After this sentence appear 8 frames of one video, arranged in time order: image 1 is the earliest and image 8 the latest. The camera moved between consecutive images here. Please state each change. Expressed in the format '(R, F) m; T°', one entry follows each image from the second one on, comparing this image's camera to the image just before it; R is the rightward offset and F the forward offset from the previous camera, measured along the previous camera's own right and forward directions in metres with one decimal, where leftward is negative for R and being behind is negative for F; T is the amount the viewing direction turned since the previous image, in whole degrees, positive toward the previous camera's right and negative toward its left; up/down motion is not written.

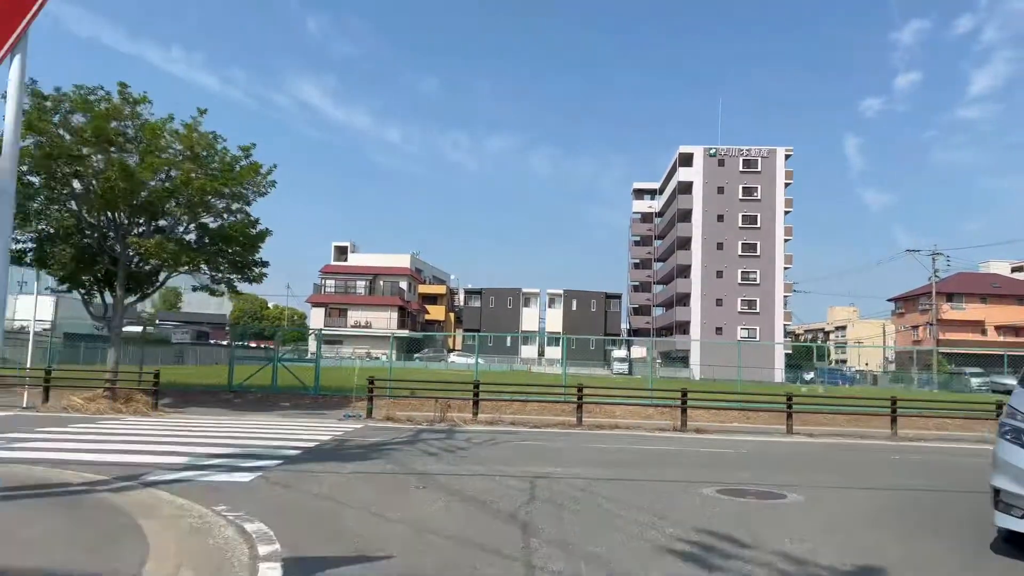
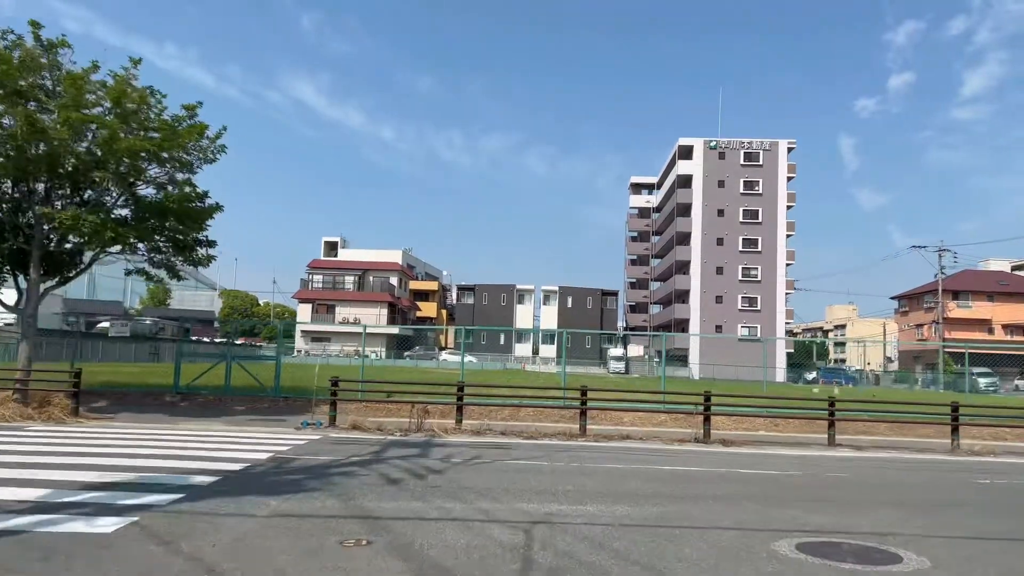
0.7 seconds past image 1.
(+0.1, +2.5) m; 0°
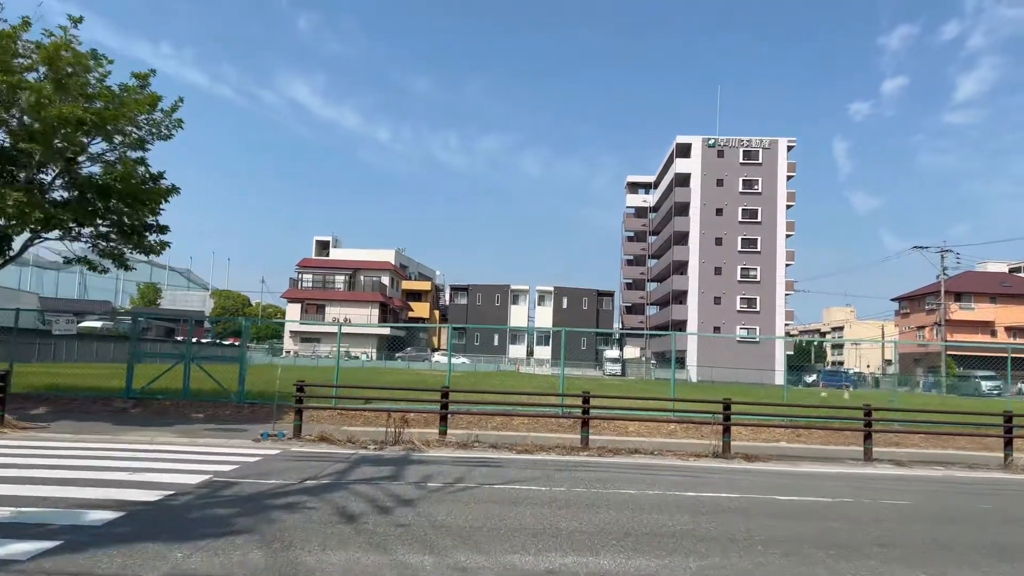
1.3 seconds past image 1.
(0.0, +1.7) m; 0°
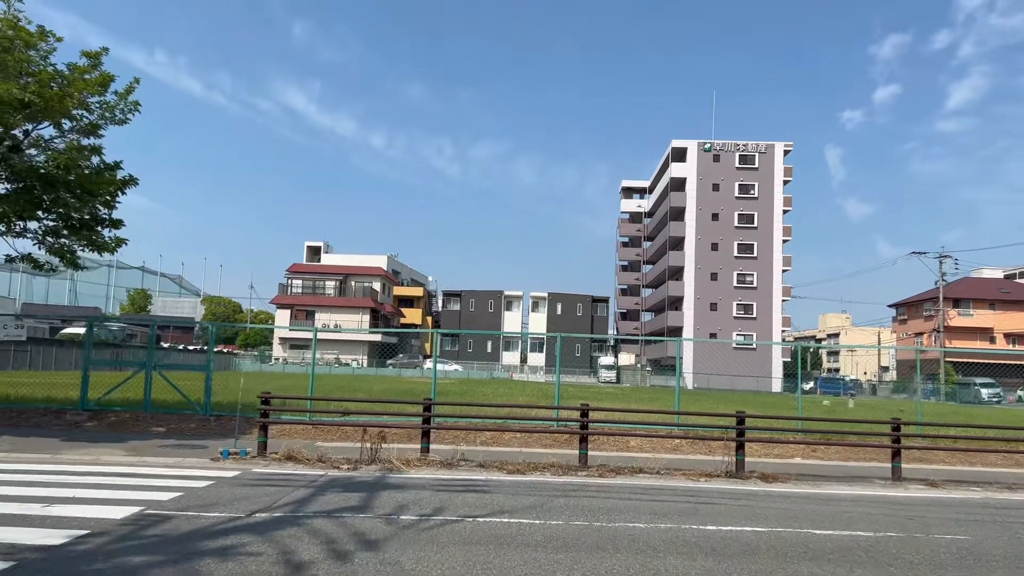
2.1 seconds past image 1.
(0.0, +1.2) m; 0°
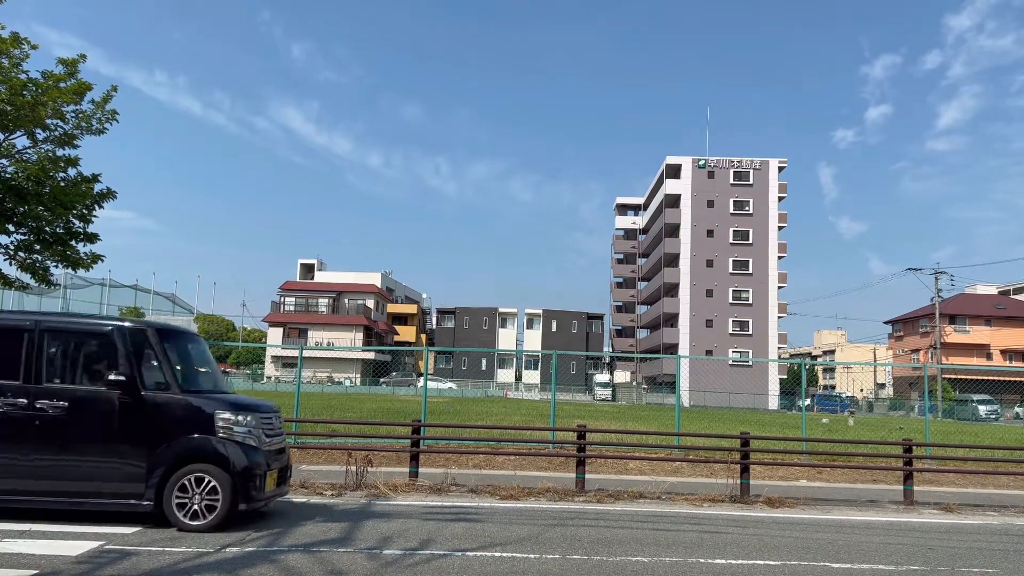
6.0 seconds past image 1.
(0.0, +0.5) m; 0°
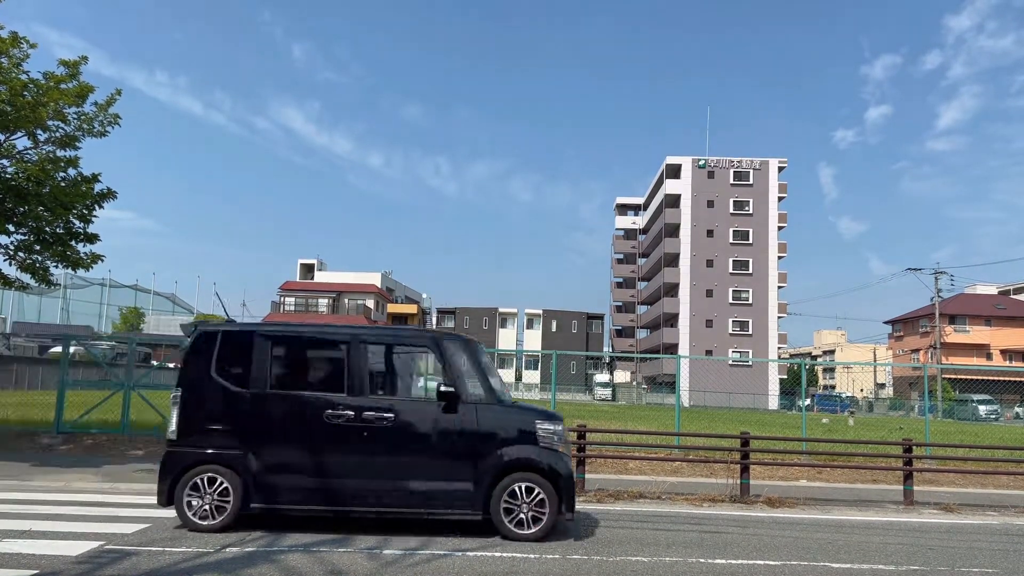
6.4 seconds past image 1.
(0.0, 0.0) m; 0°
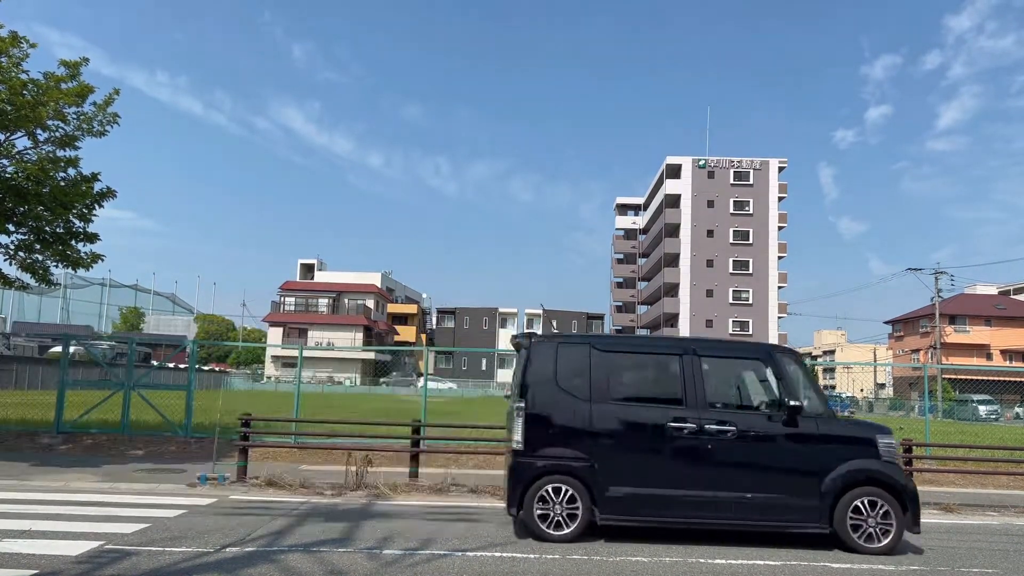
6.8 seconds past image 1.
(0.0, 0.0) m; 0°
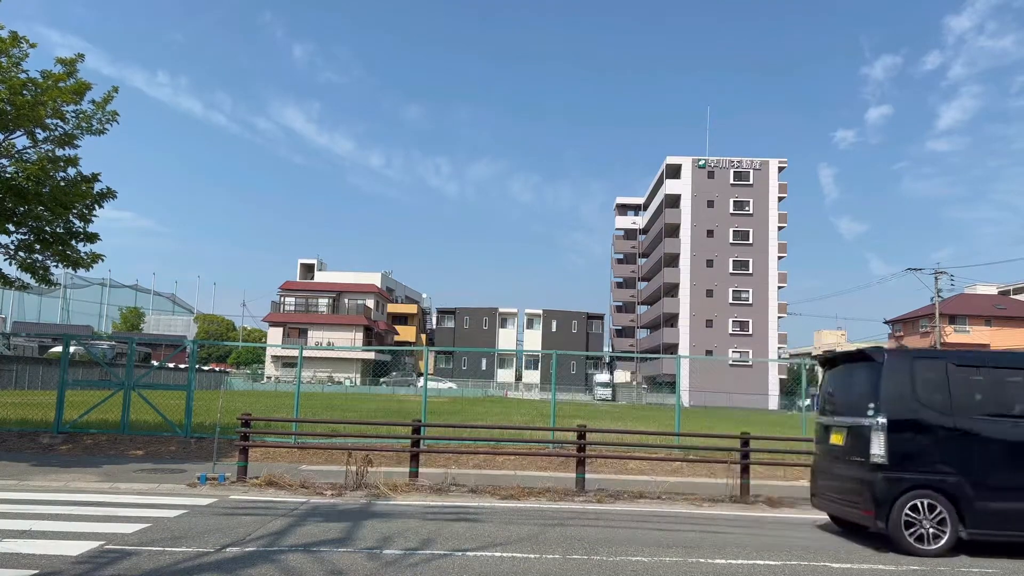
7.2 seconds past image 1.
(0.0, 0.0) m; 0°
